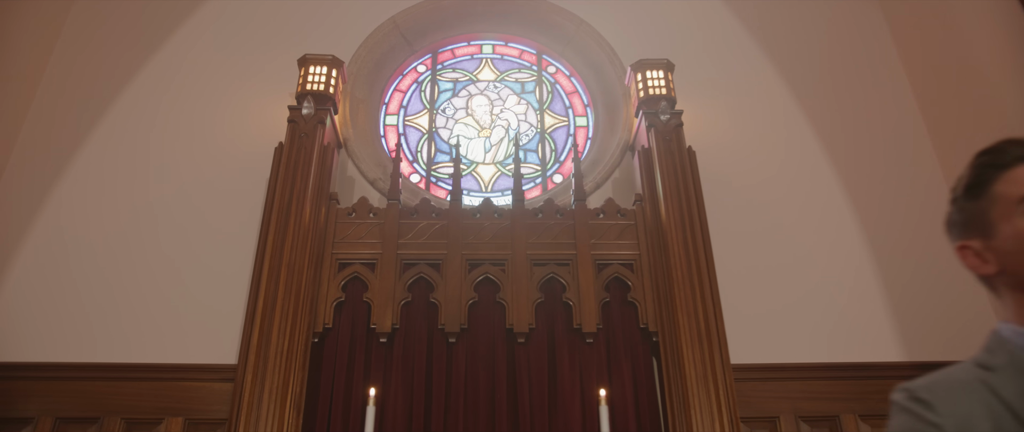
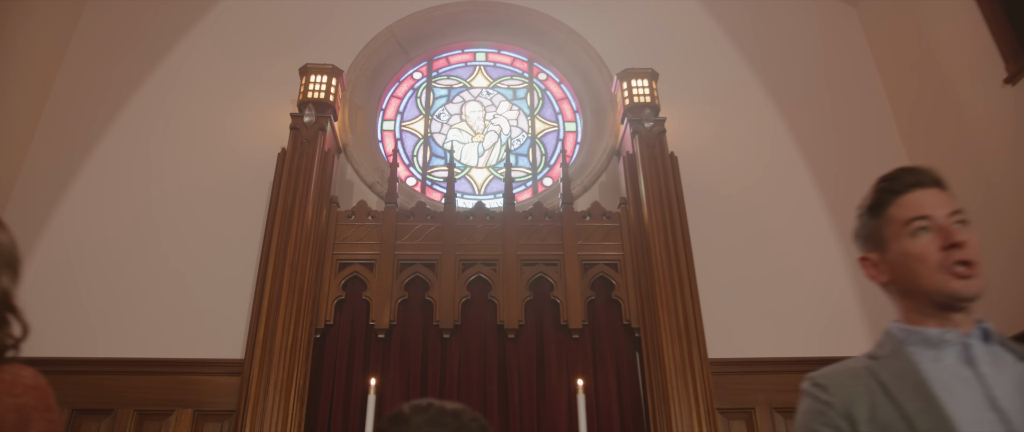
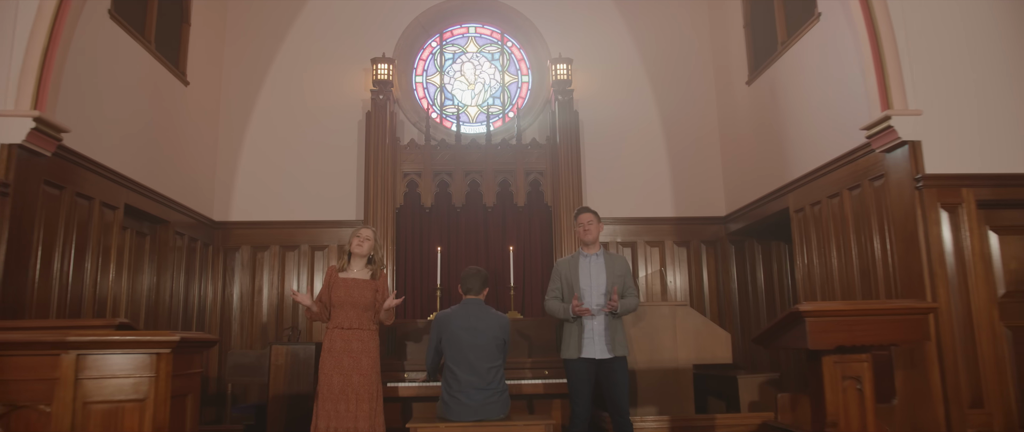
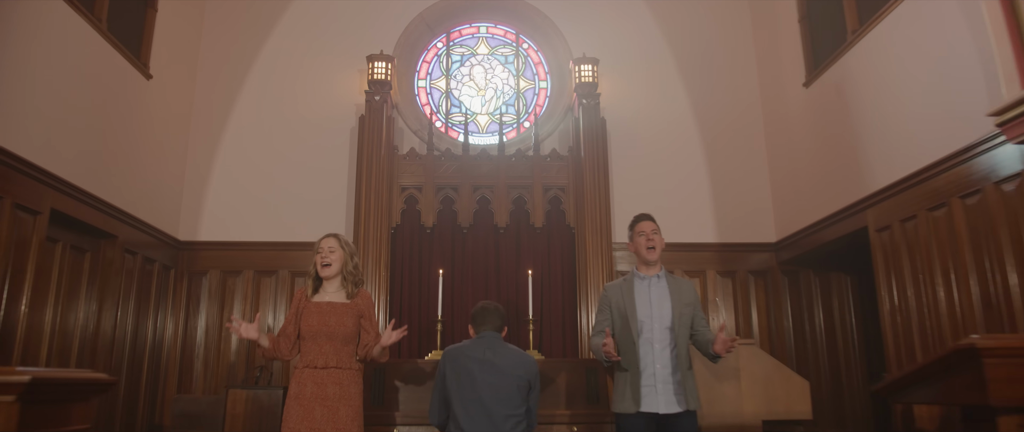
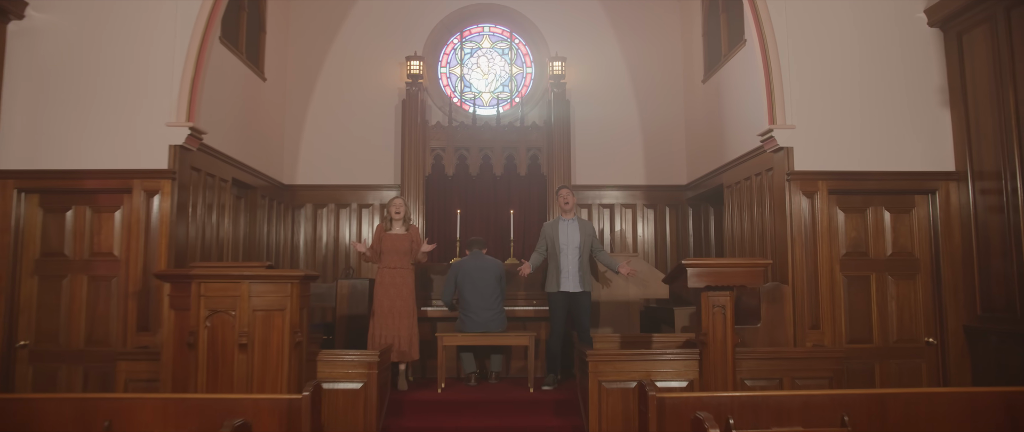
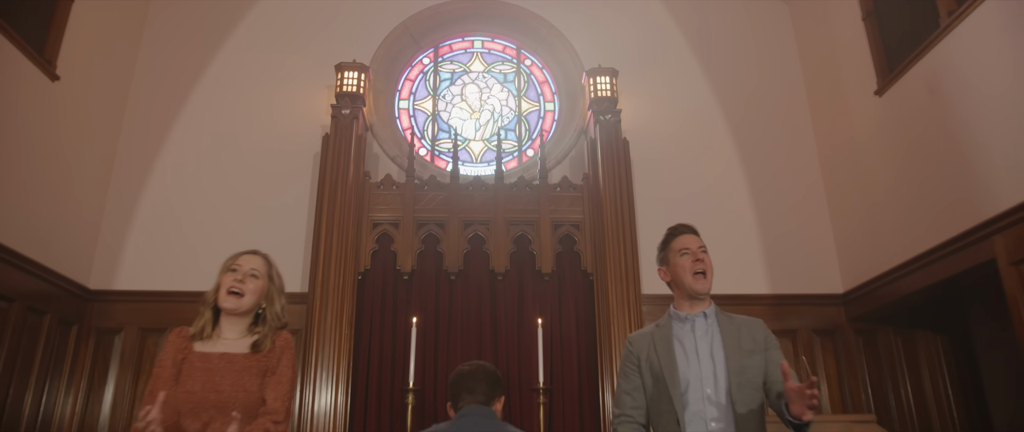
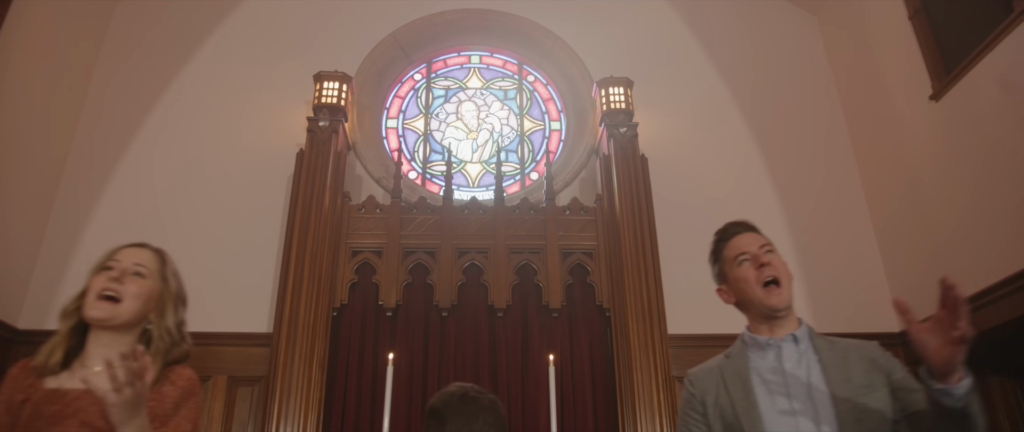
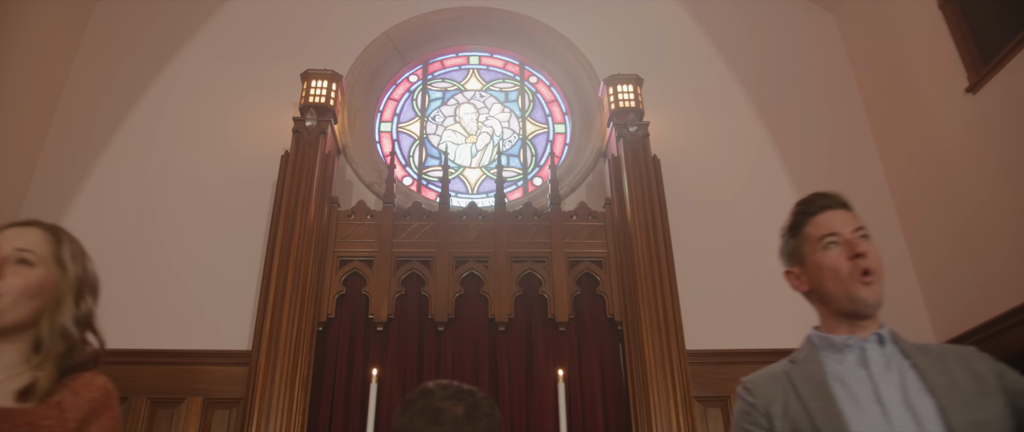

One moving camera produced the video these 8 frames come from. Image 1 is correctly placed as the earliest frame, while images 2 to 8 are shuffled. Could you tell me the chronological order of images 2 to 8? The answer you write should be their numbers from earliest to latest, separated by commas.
2, 8, 7, 6, 4, 3, 5
